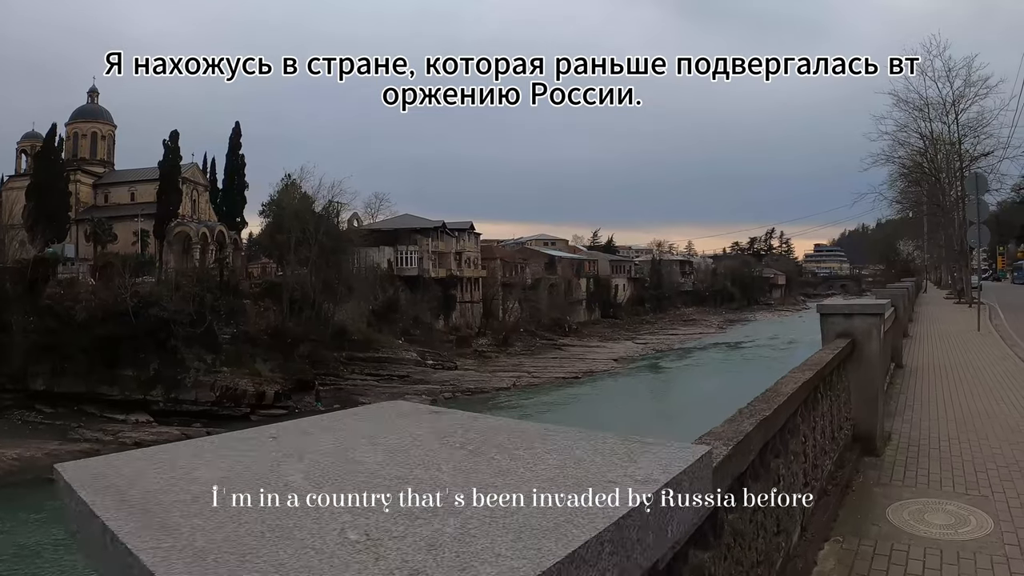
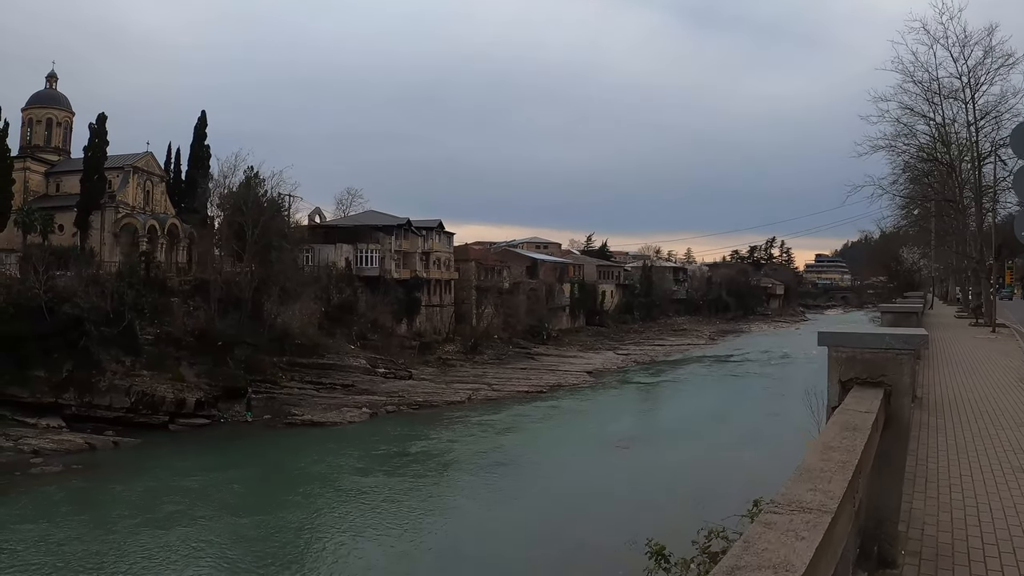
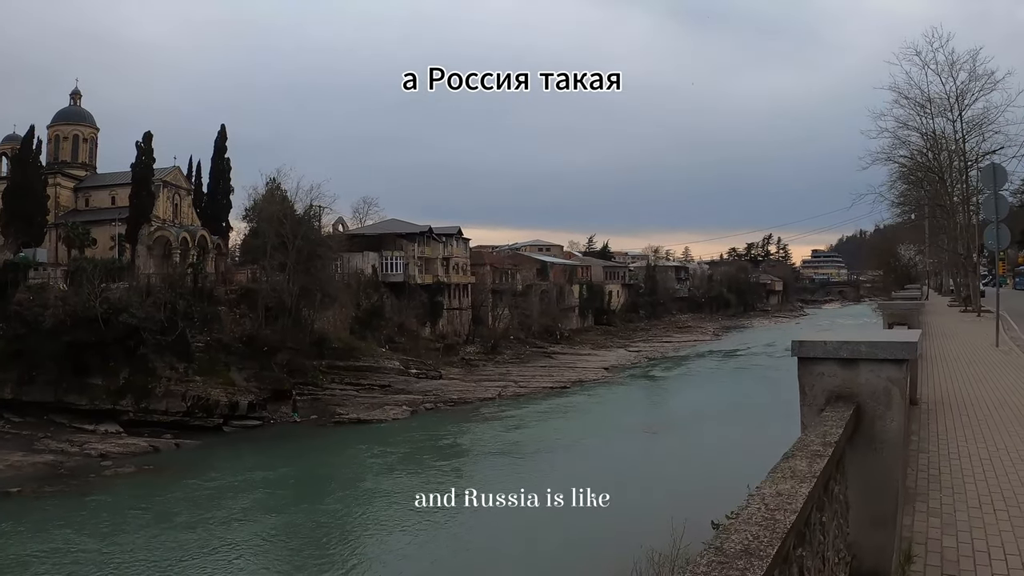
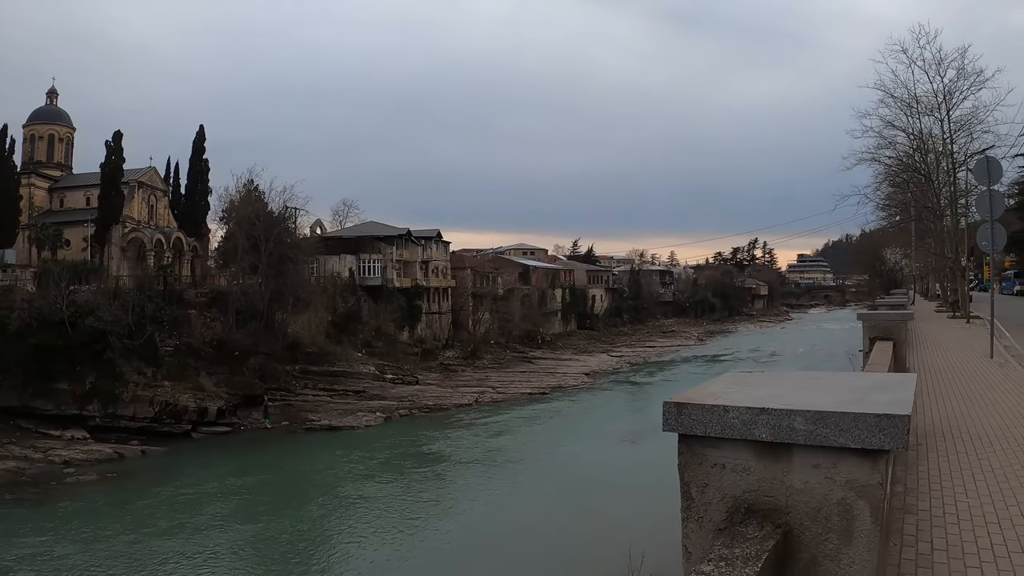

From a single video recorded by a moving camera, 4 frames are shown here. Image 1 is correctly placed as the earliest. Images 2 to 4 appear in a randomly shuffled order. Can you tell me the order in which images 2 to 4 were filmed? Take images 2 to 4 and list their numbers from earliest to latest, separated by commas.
3, 4, 2
